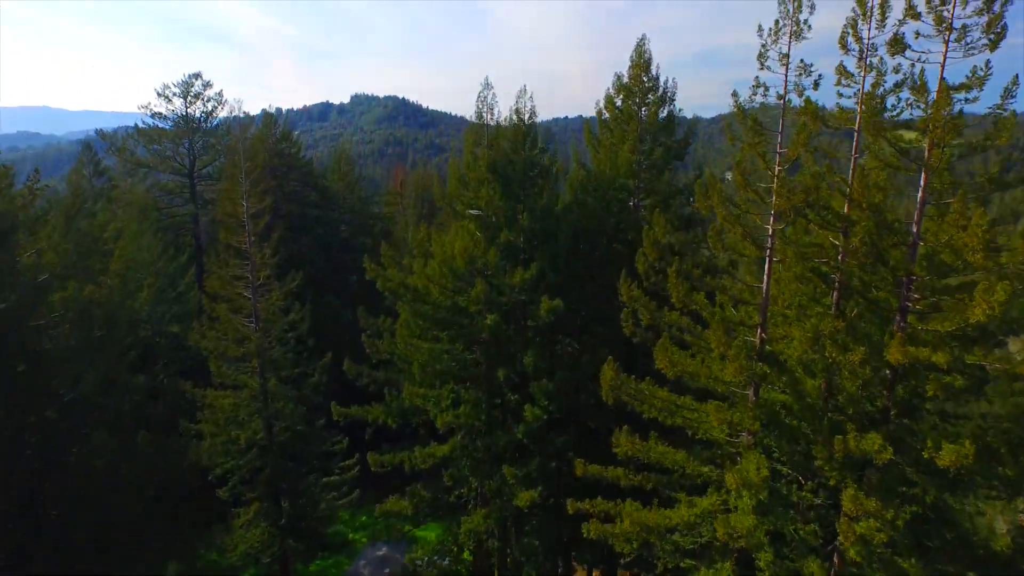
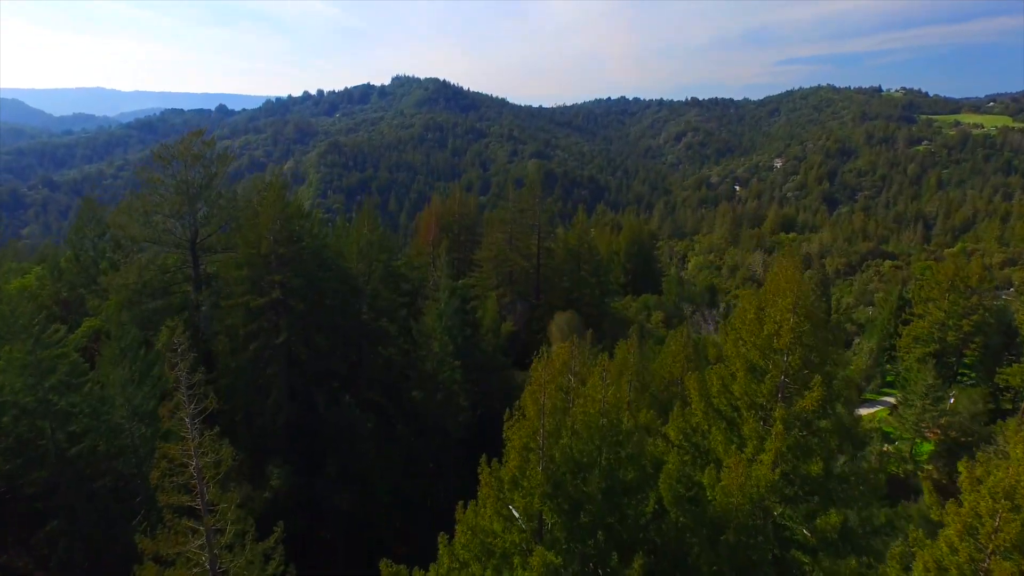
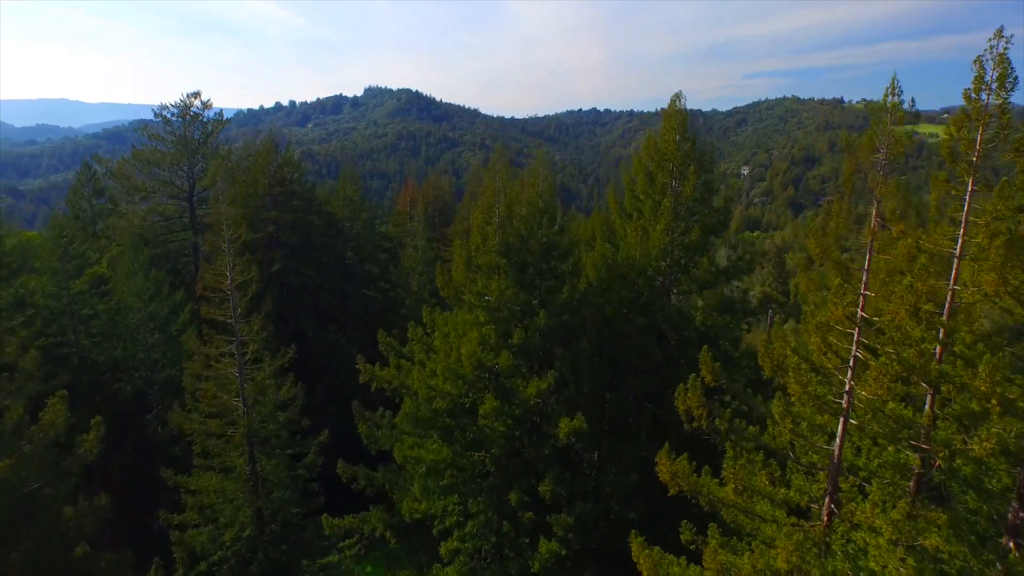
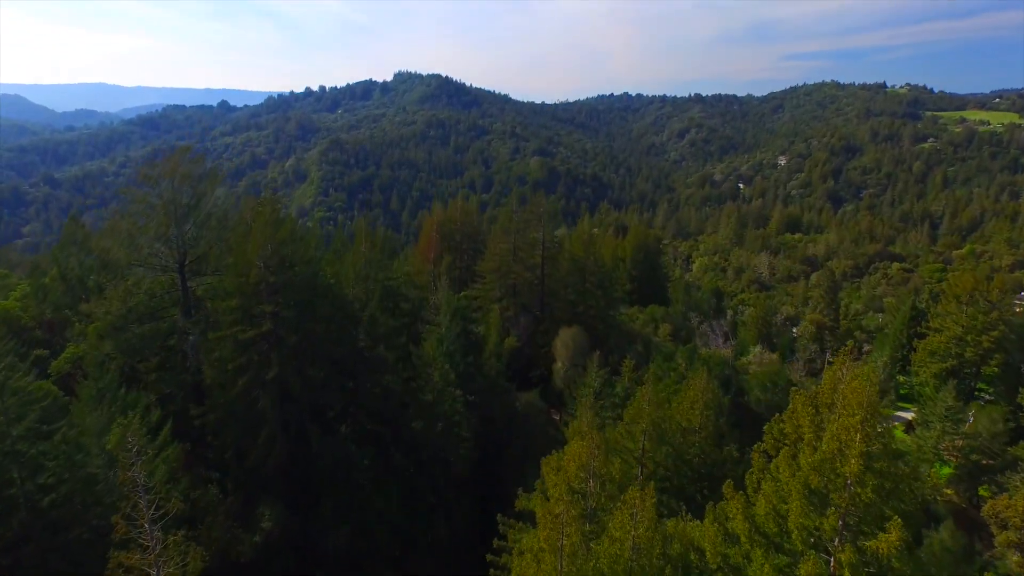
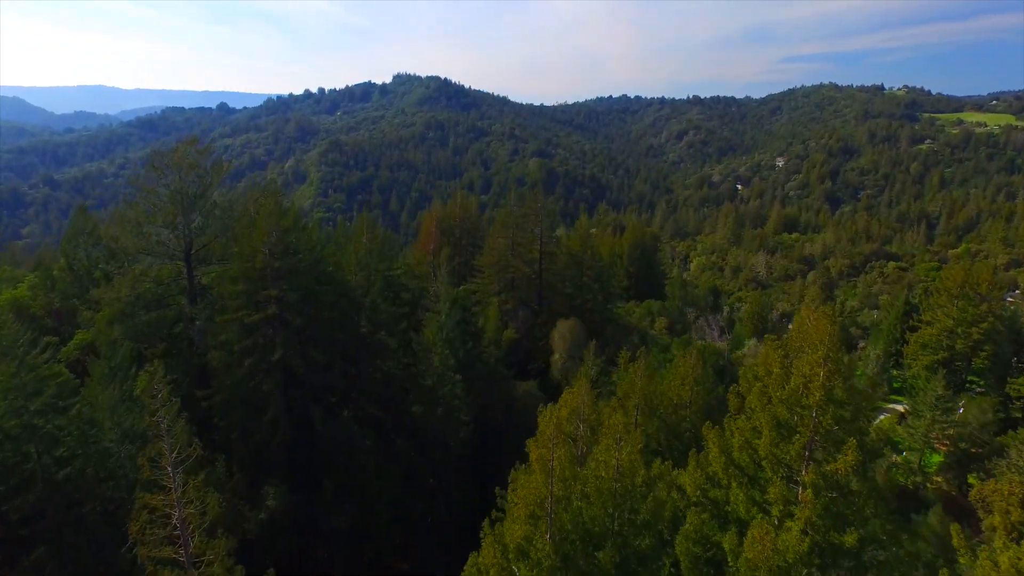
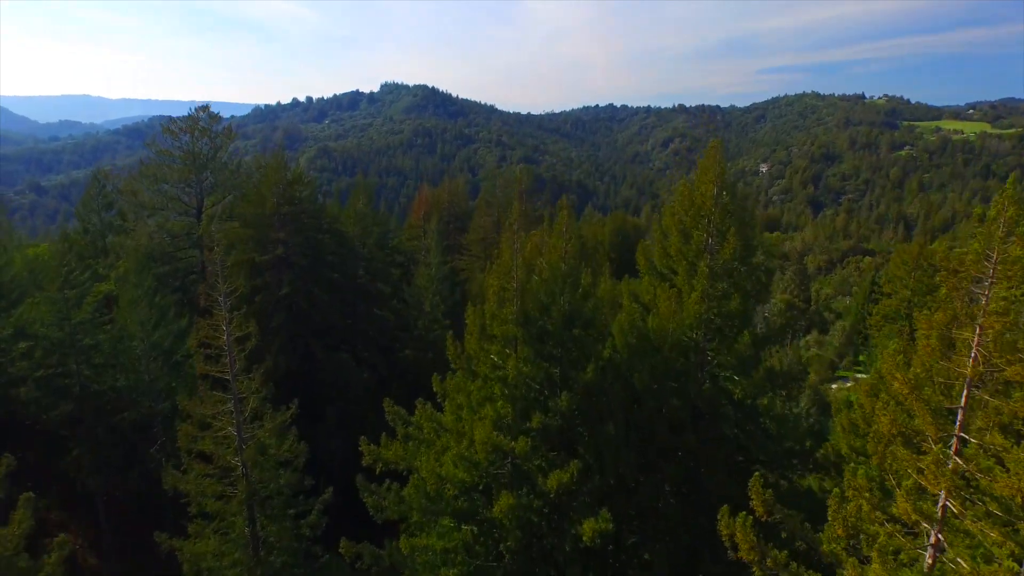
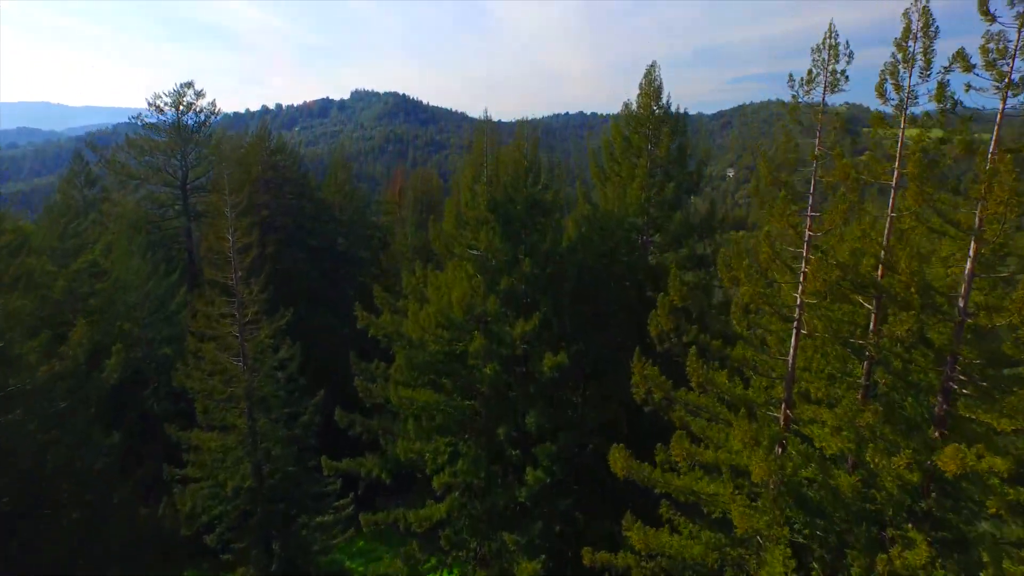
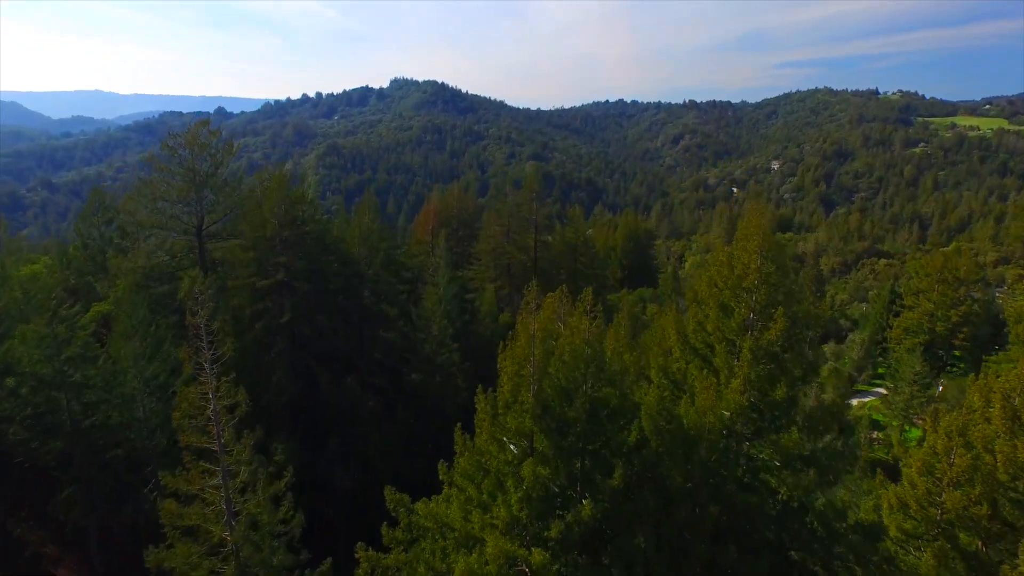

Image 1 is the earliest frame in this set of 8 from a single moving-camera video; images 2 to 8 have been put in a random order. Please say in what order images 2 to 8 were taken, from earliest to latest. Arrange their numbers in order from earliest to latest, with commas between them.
7, 3, 6, 8, 2, 5, 4
